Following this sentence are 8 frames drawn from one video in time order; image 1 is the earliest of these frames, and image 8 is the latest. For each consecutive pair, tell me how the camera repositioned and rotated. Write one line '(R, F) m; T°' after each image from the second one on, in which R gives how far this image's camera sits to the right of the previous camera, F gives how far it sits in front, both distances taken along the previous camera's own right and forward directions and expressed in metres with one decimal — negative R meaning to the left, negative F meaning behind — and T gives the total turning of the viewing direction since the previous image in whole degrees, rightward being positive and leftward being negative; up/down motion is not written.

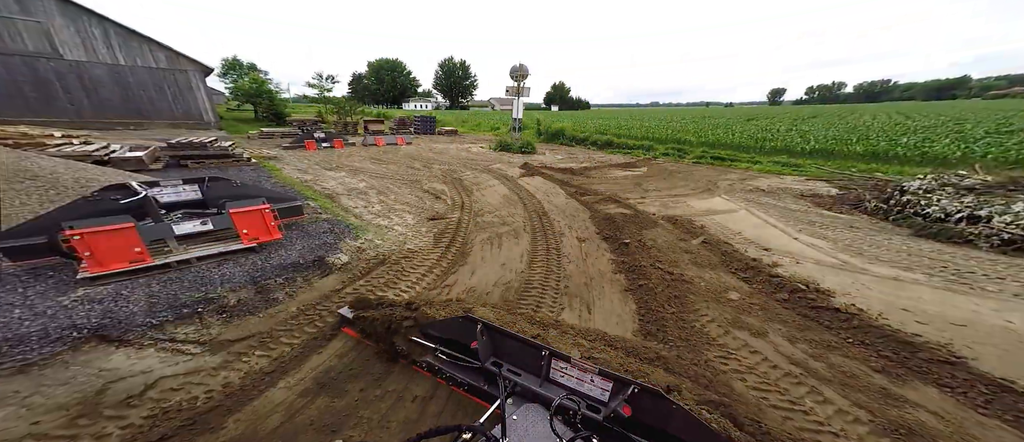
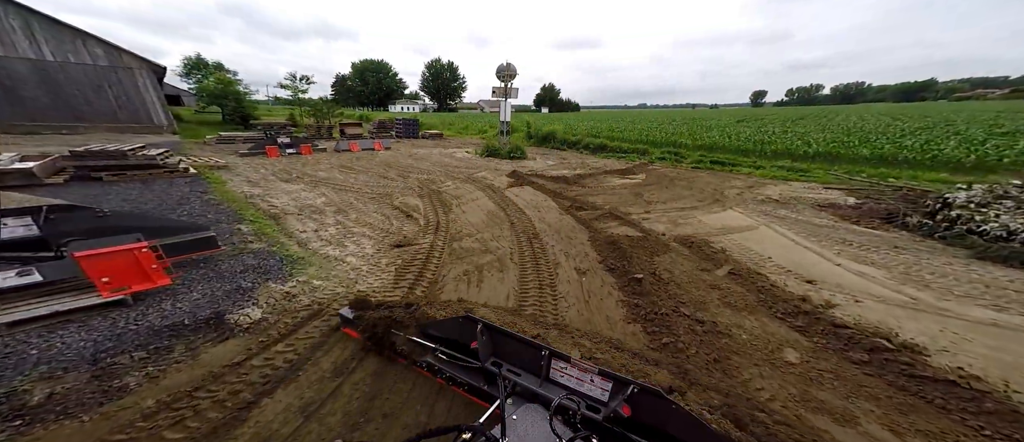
(+0.1, +1.2) m; +2°
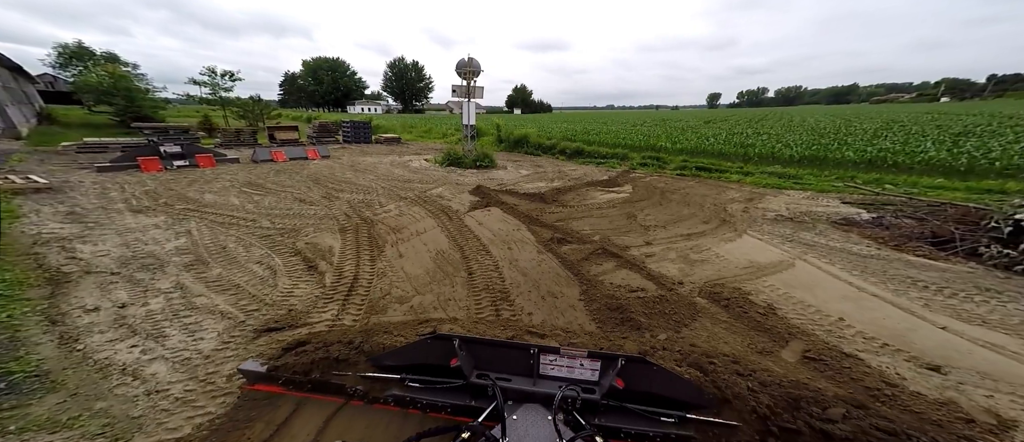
(+0.2, +2.0) m; +5°
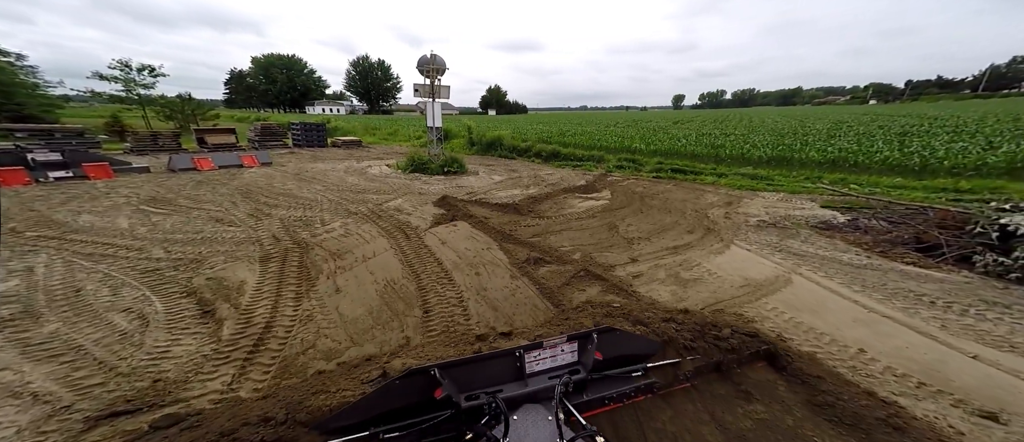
(+0.1, +0.8) m; +4°
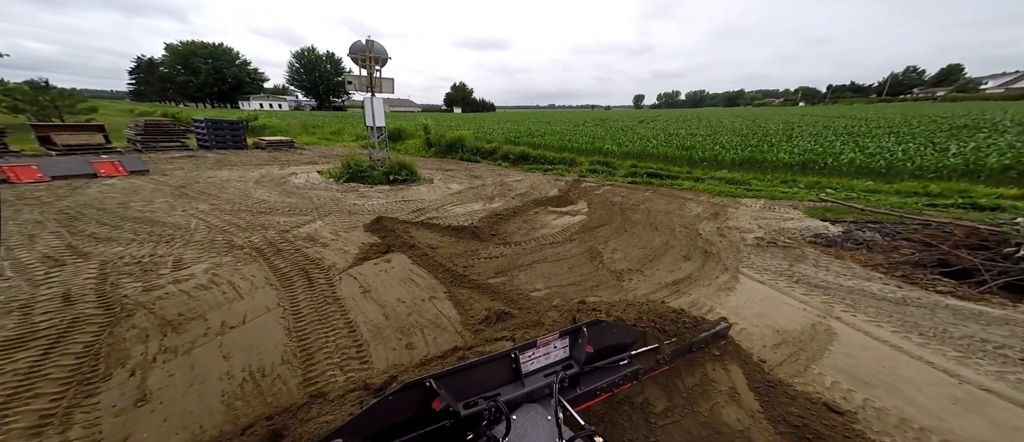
(+0.2, +1.5) m; +5°
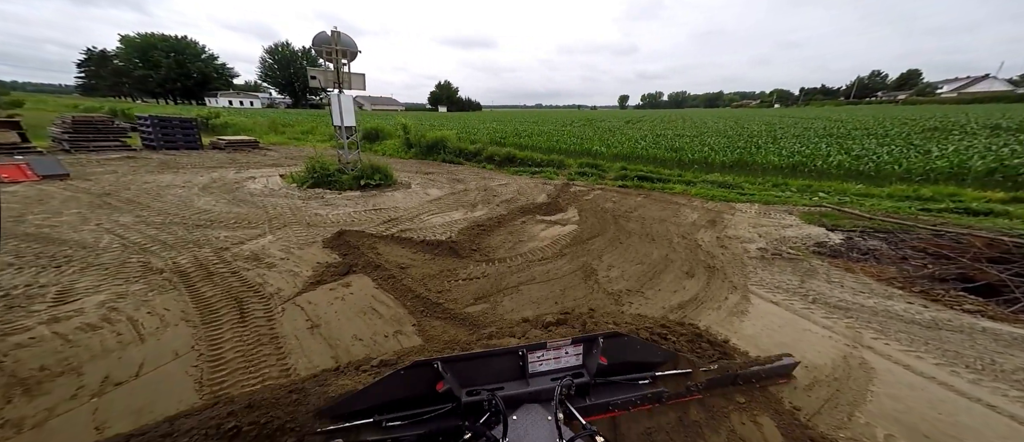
(0.0, +0.7) m; +2°
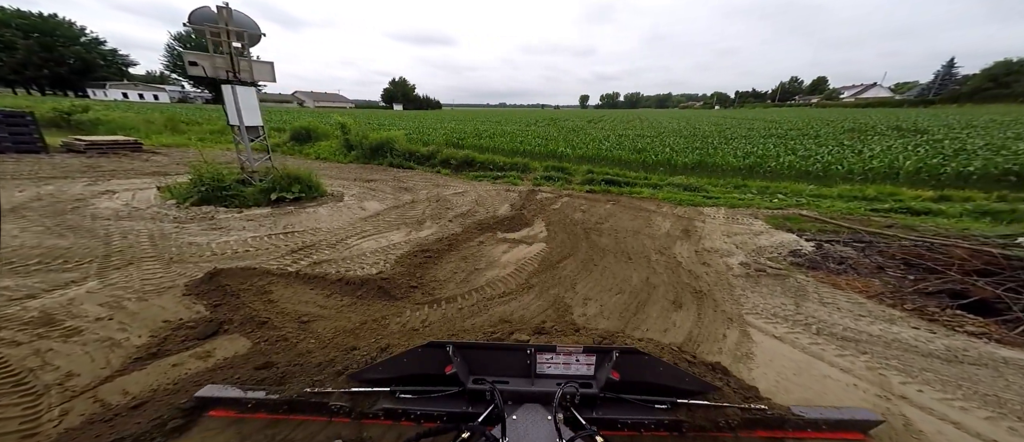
(+0.1, +1.0) m; +6°
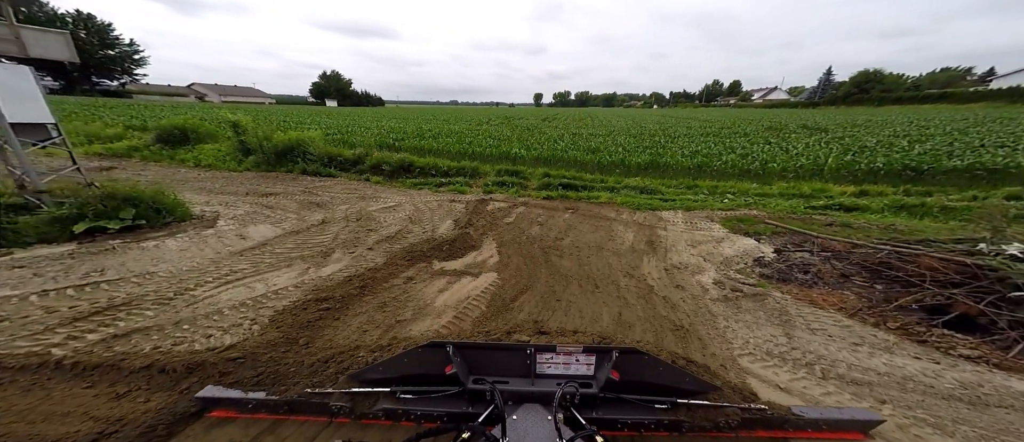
(+0.2, +1.1) m; +8°
